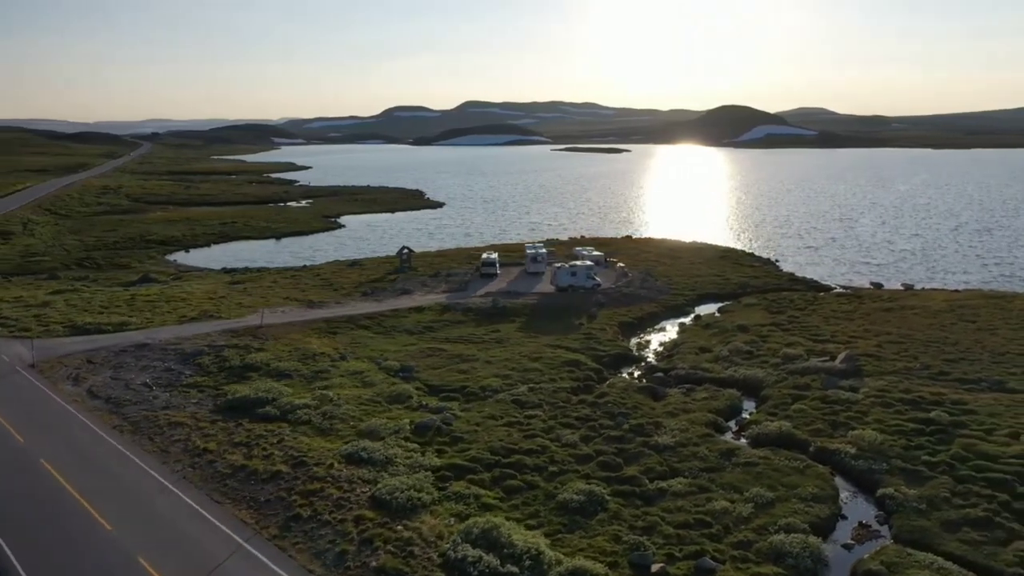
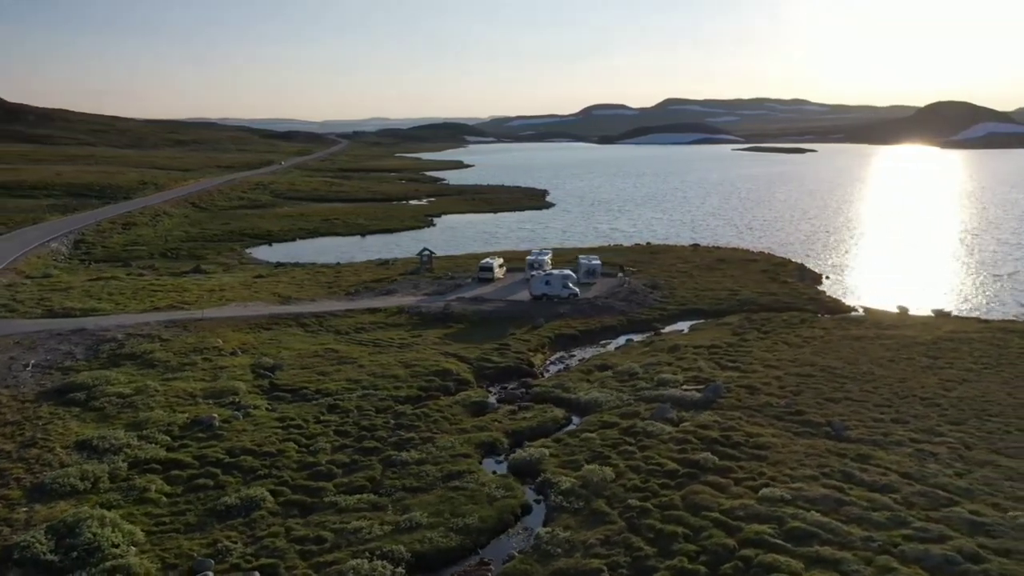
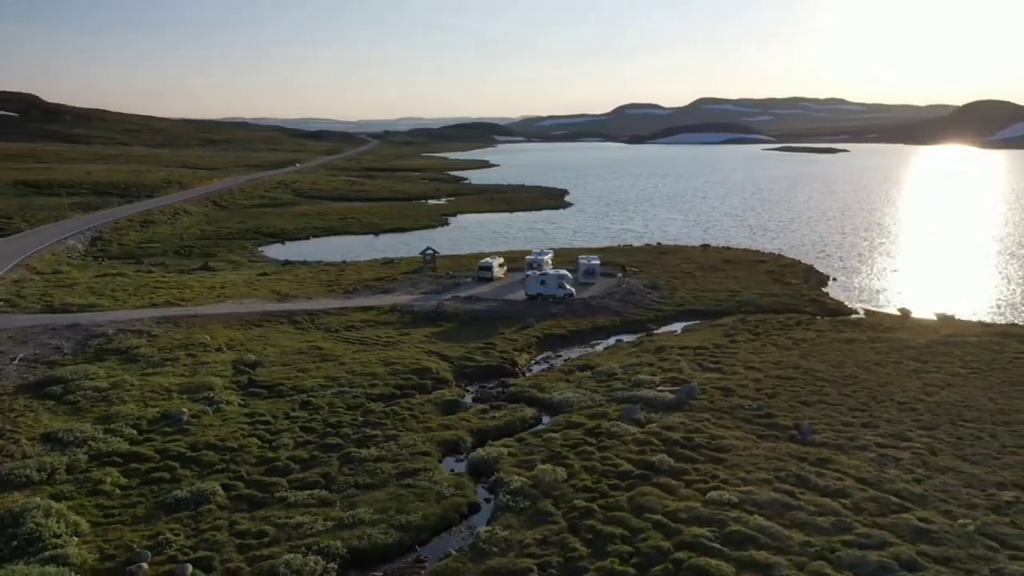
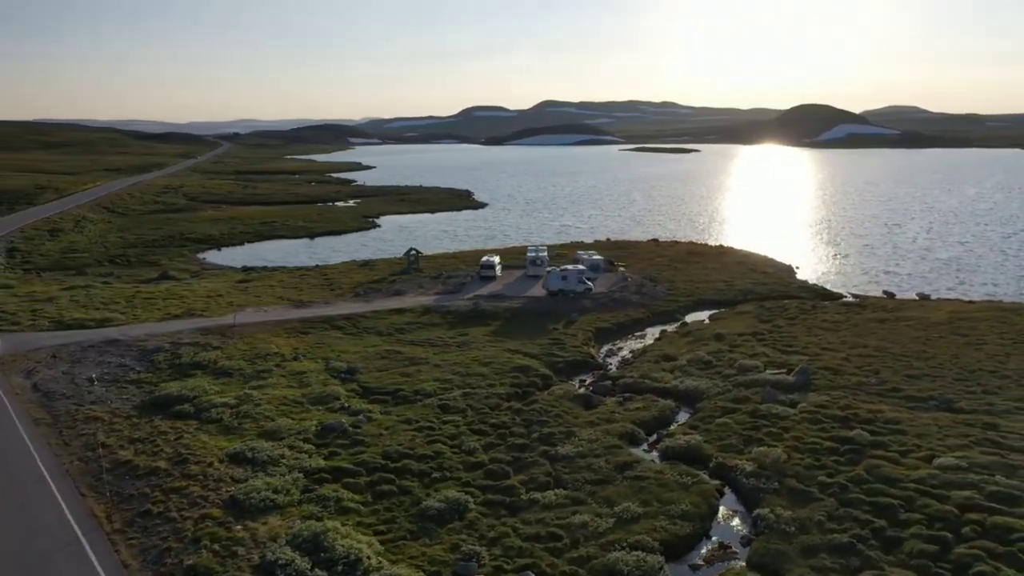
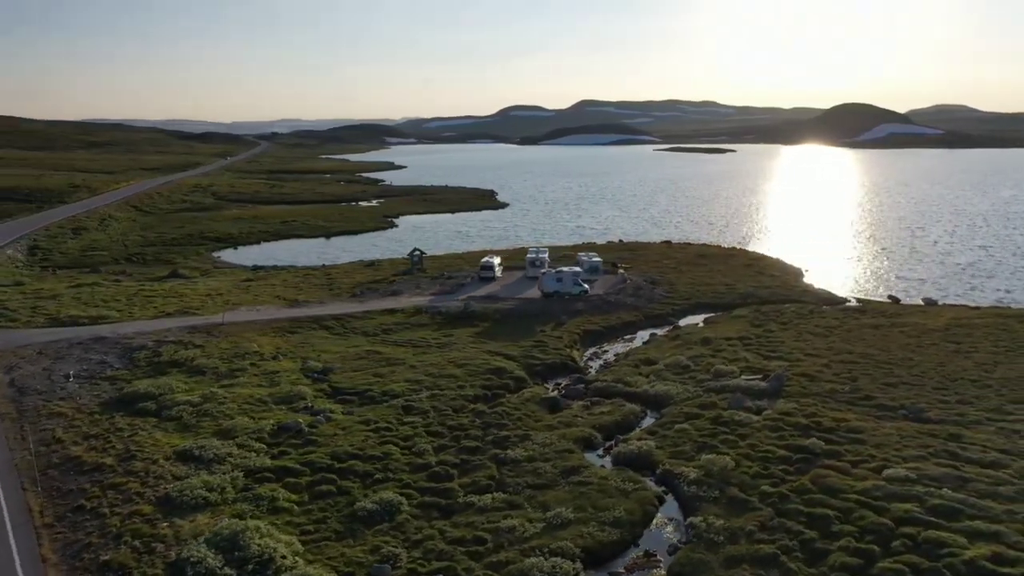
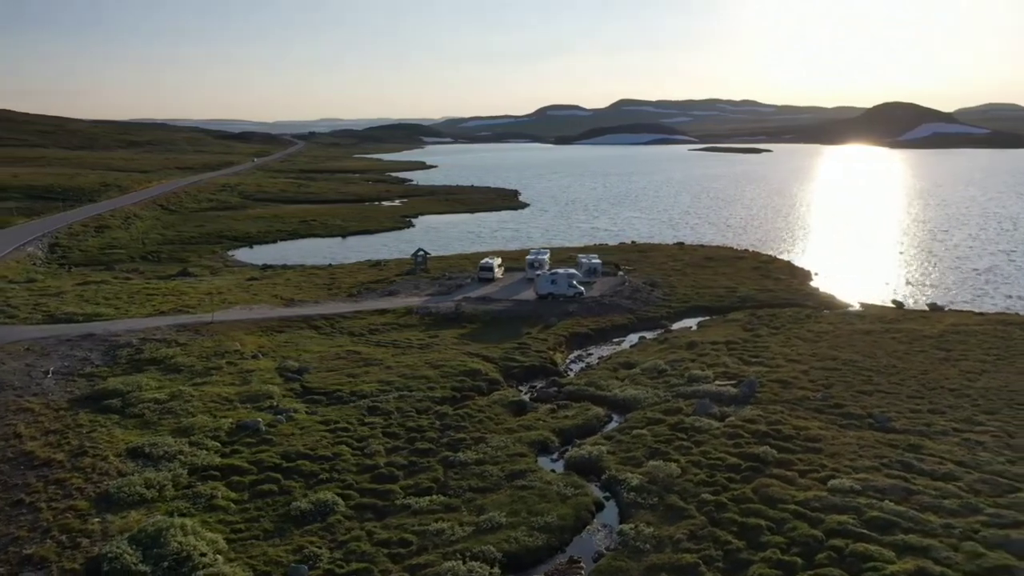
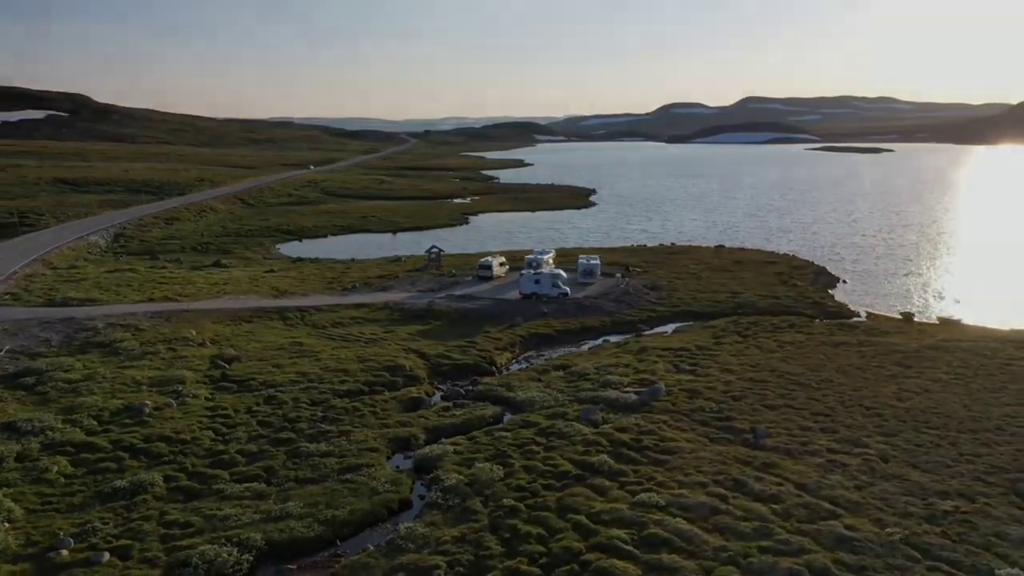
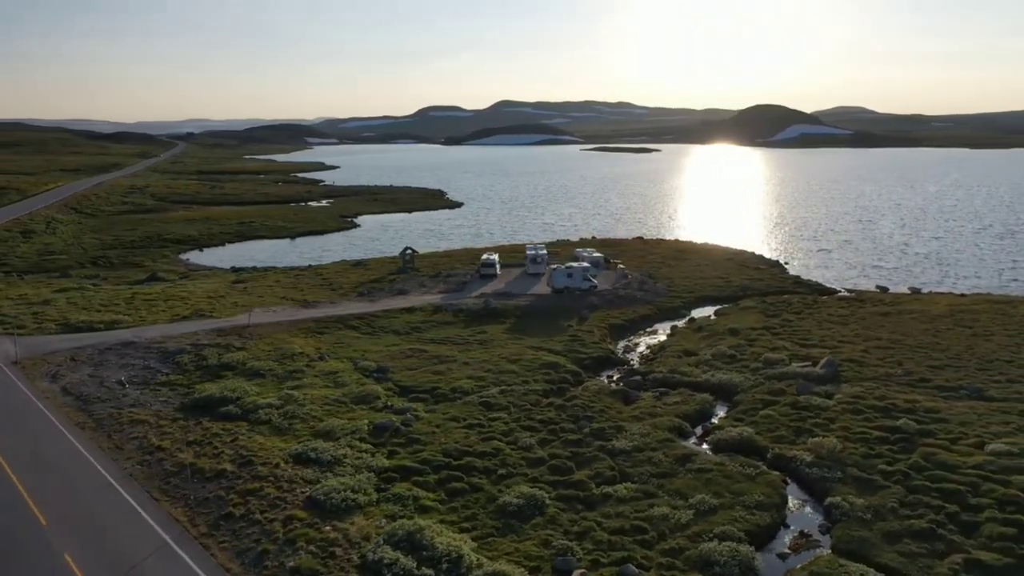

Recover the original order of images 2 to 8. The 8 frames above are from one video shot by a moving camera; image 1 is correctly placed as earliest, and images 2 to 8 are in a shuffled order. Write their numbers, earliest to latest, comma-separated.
8, 4, 5, 6, 2, 3, 7
